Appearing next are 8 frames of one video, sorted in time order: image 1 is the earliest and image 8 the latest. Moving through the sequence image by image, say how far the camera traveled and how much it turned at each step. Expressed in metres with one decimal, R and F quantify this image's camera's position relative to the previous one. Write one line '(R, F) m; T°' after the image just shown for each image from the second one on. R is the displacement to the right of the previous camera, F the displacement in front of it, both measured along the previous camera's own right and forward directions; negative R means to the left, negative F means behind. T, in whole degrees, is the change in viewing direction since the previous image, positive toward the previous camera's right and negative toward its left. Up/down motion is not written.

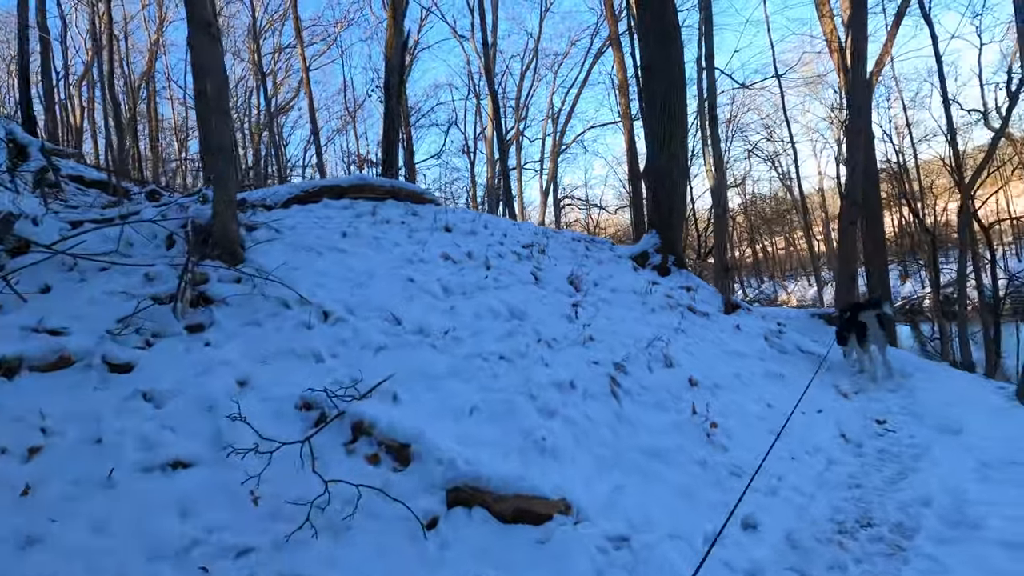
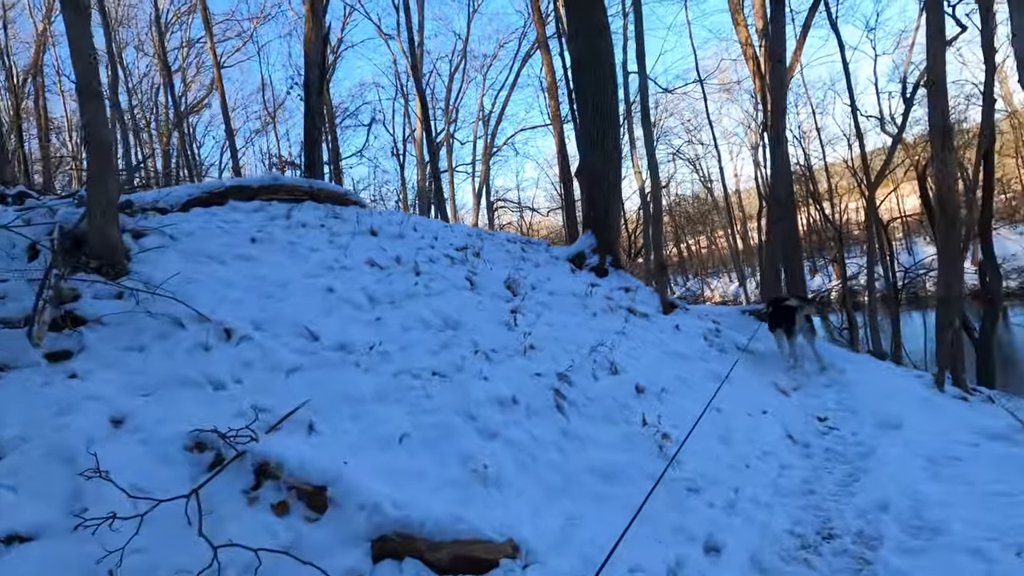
(0.0, +0.3) m; +7°
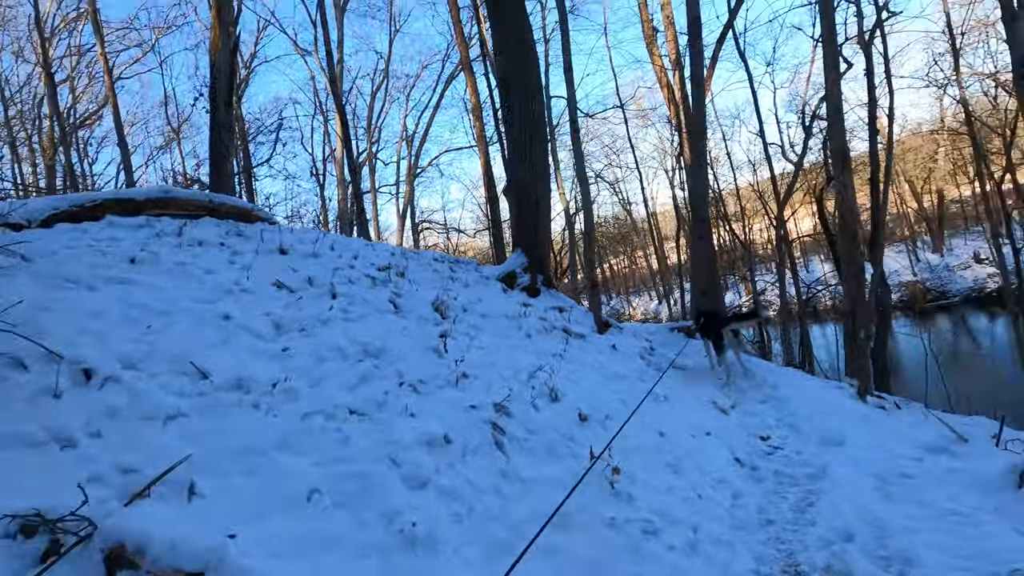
(0.0, +0.3) m; +8°
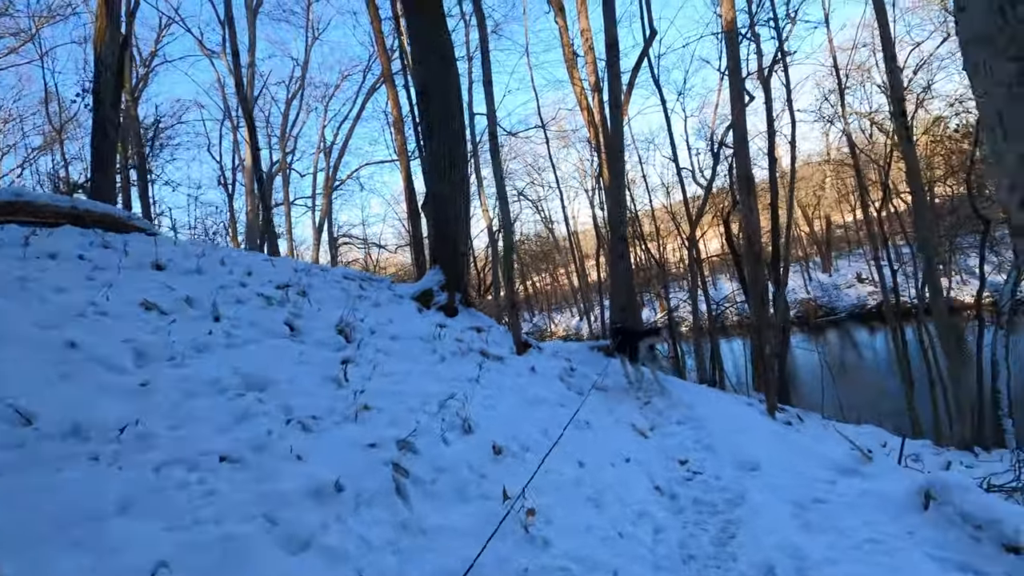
(+0.1, +0.3) m; +8°
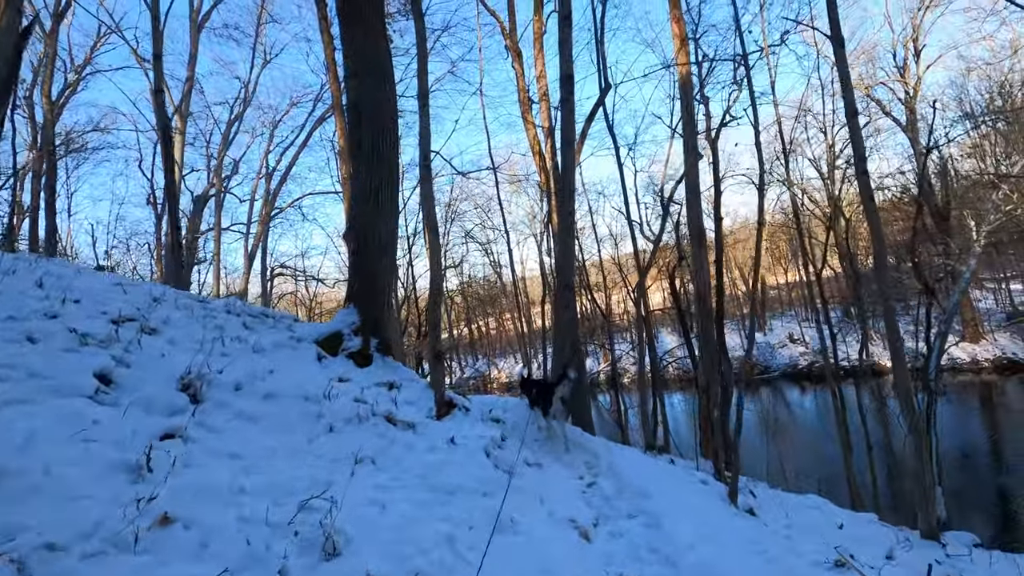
(+0.2, +0.9) m; +6°
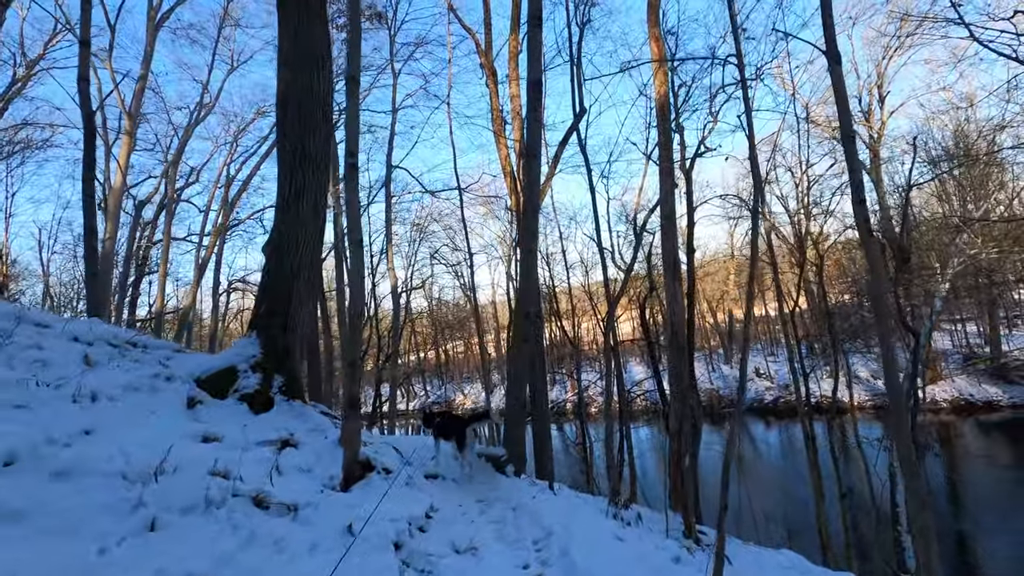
(+0.2, +0.9) m; +3°
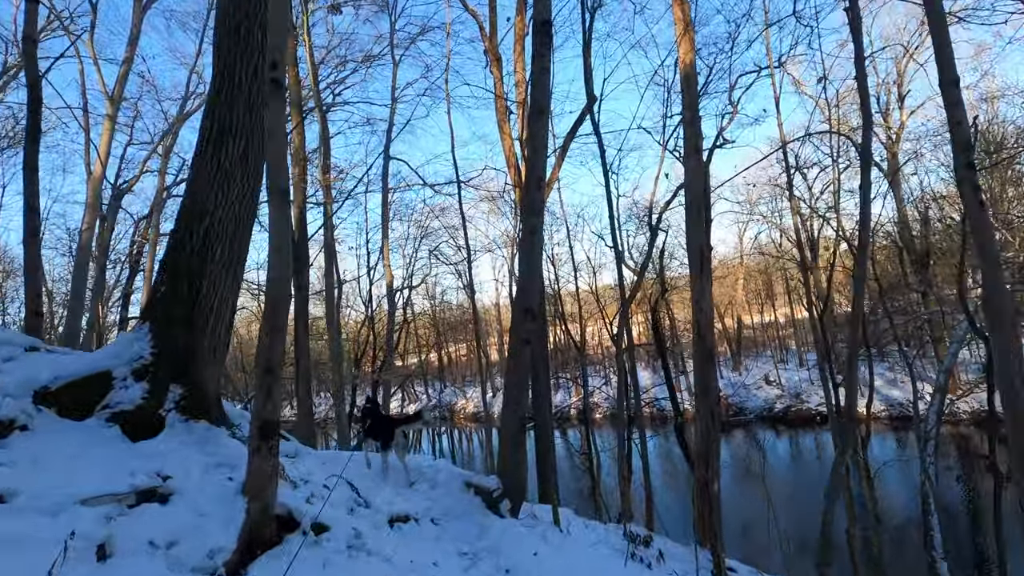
(+0.1, +1.3) m; 0°
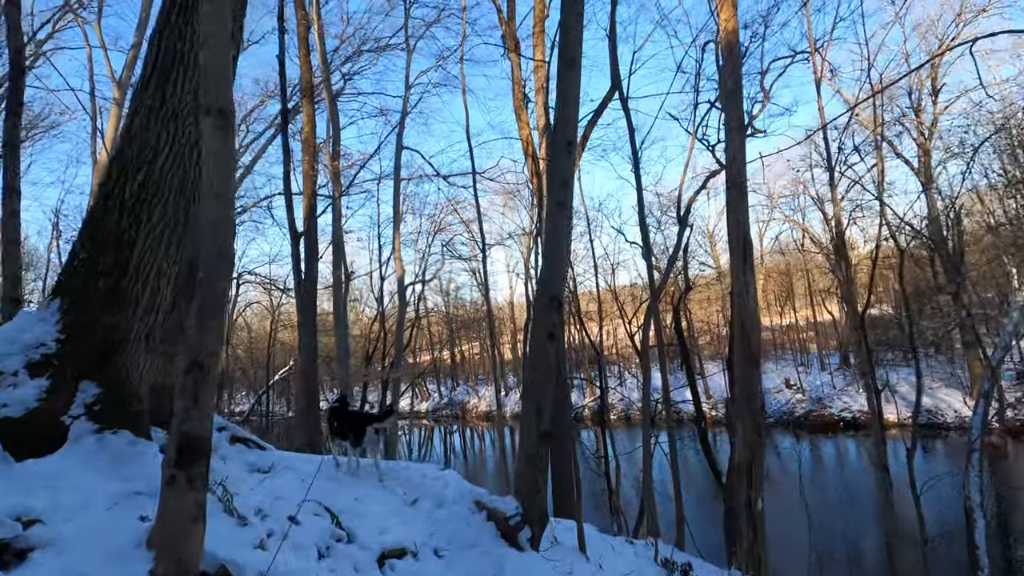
(-0.1, +0.8) m; -1°
